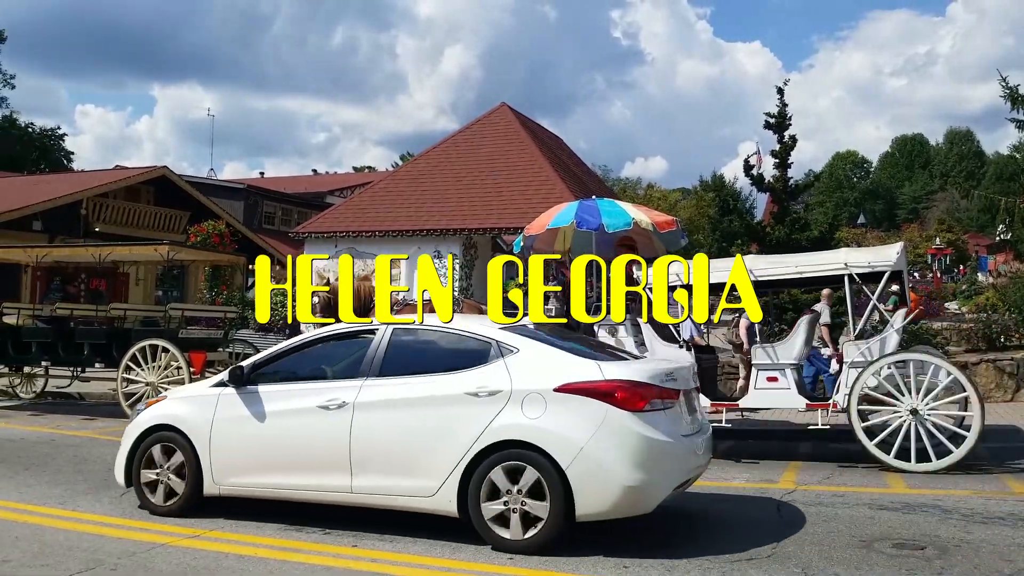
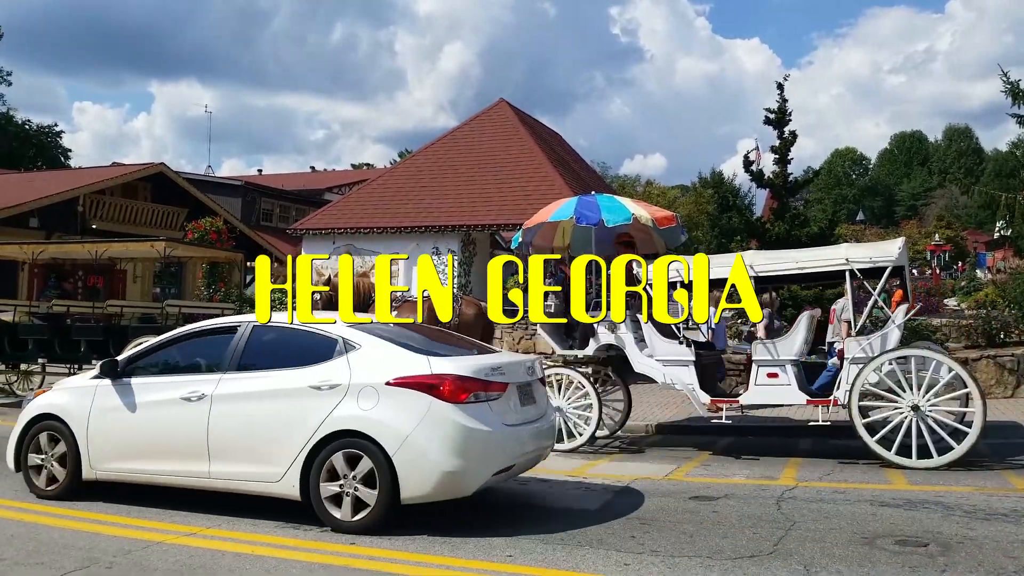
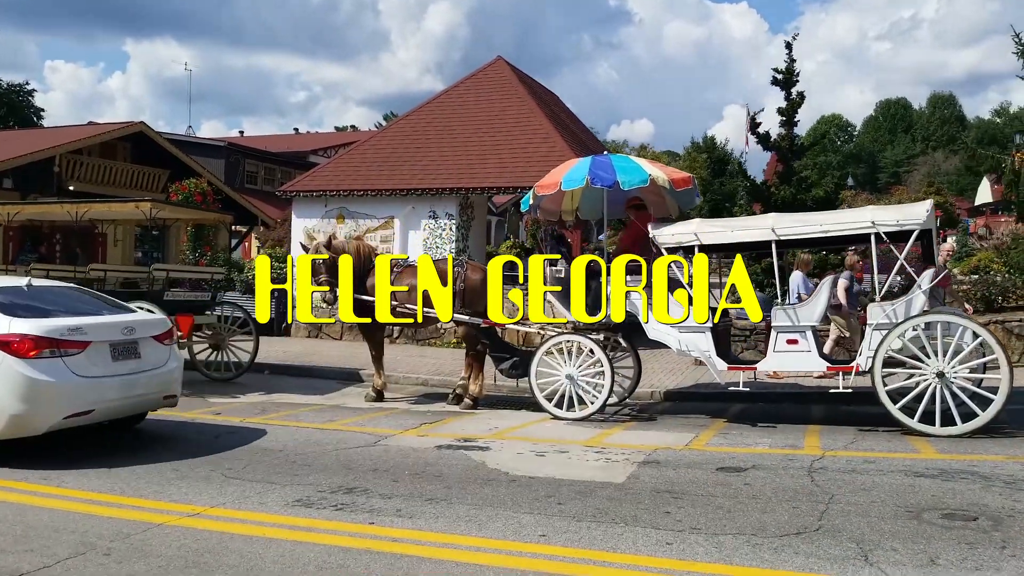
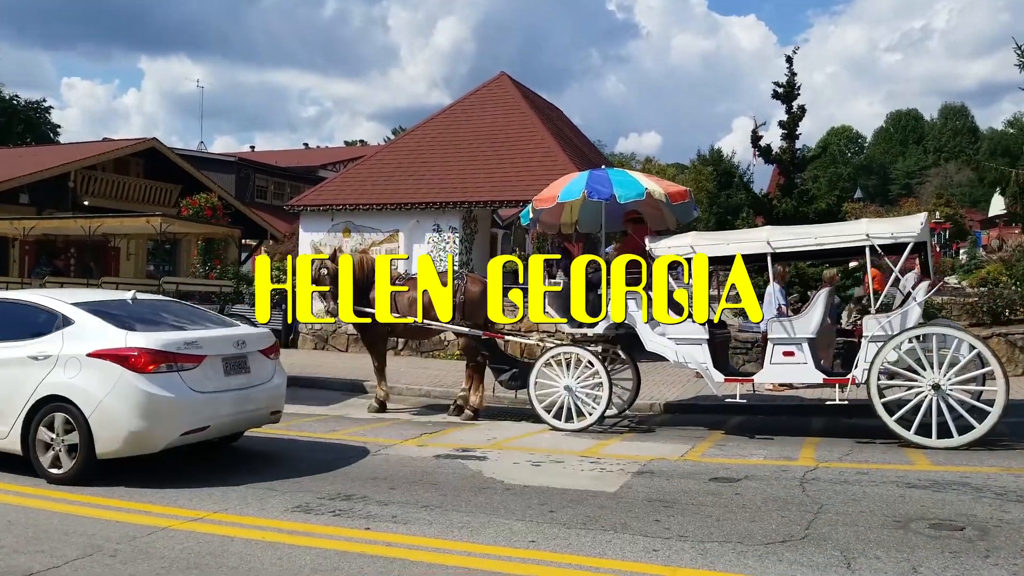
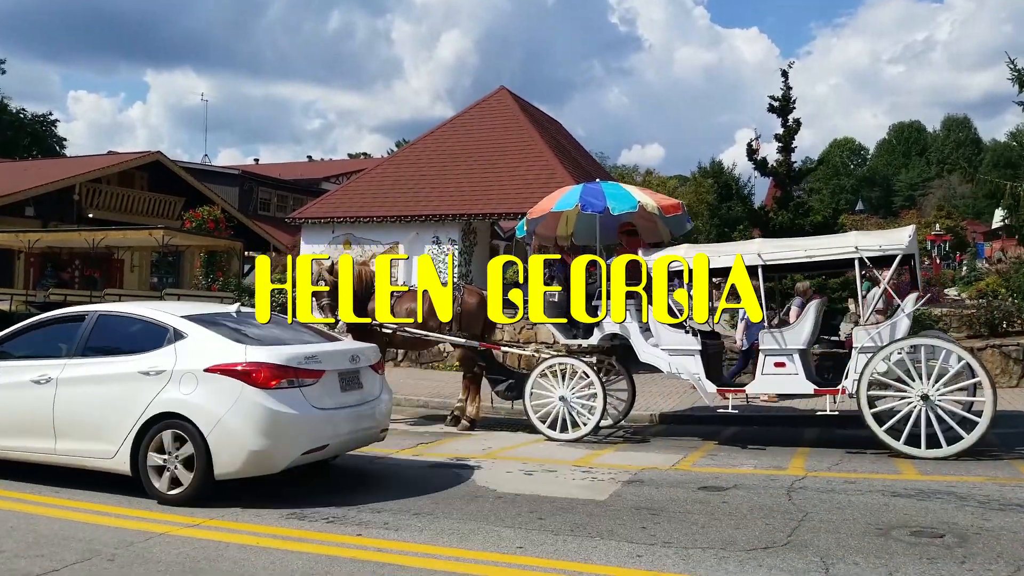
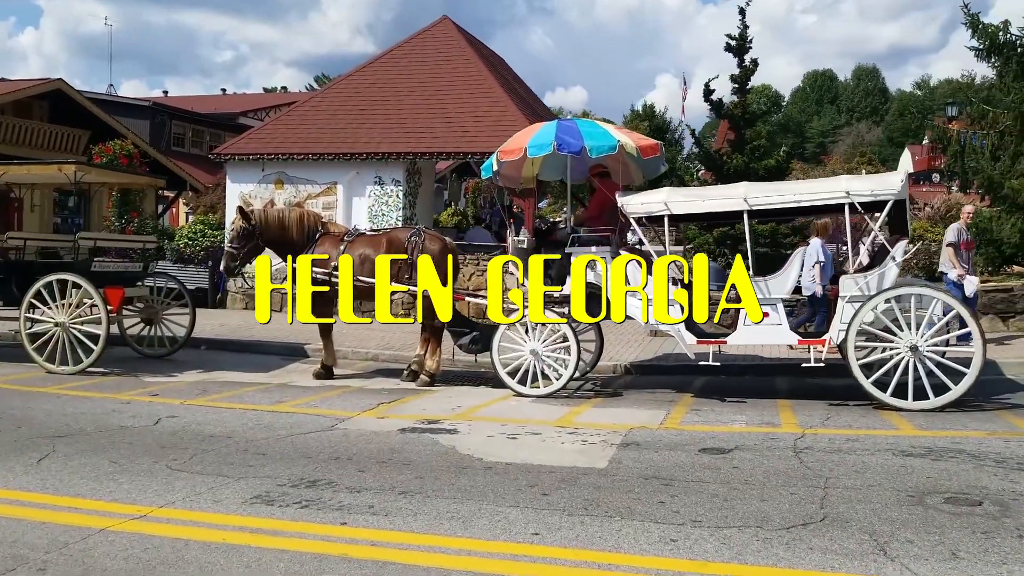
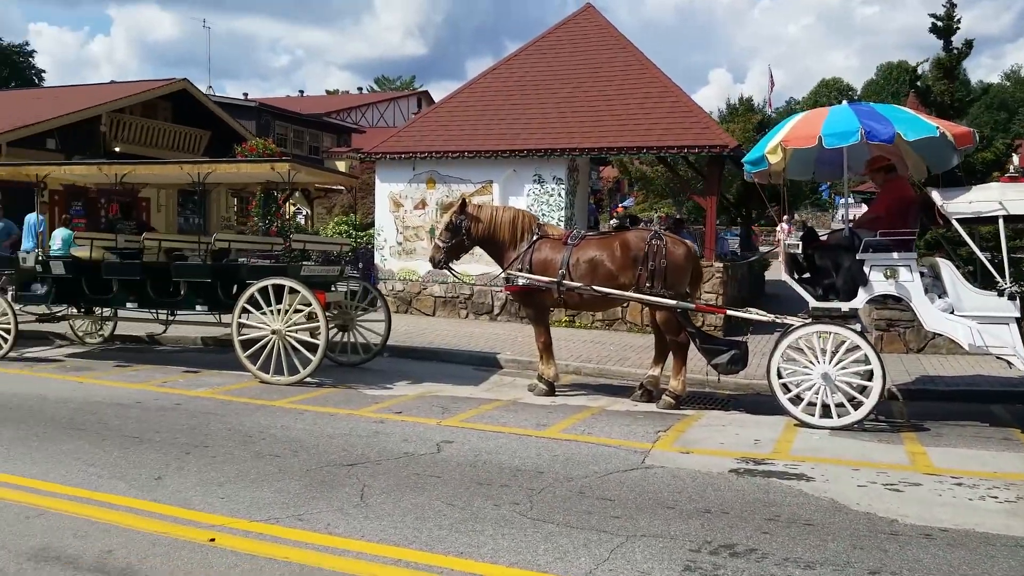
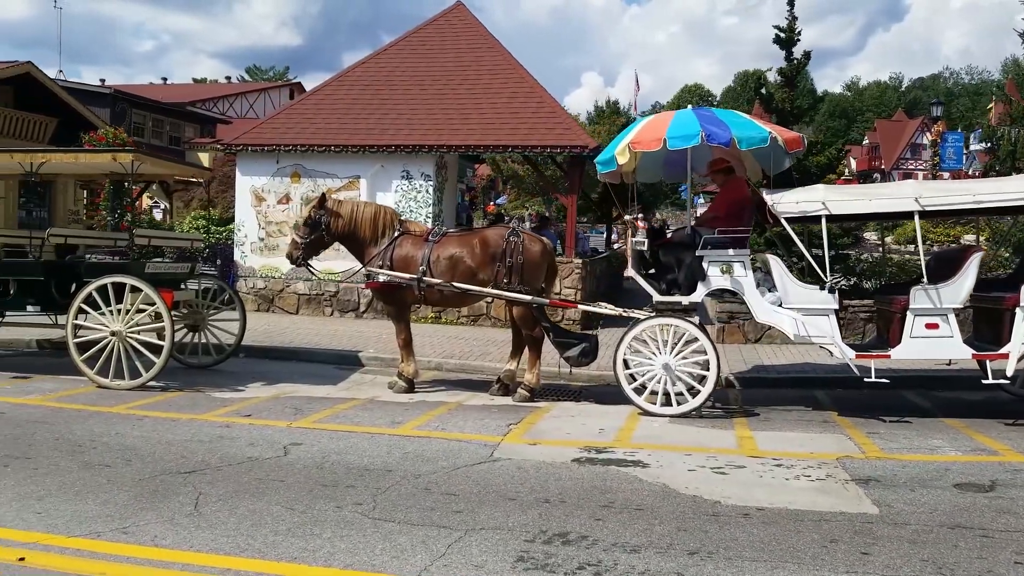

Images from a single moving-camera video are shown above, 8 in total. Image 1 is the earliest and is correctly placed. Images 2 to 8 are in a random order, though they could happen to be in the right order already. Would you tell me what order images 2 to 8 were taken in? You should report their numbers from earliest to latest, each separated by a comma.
2, 5, 4, 3, 6, 8, 7
